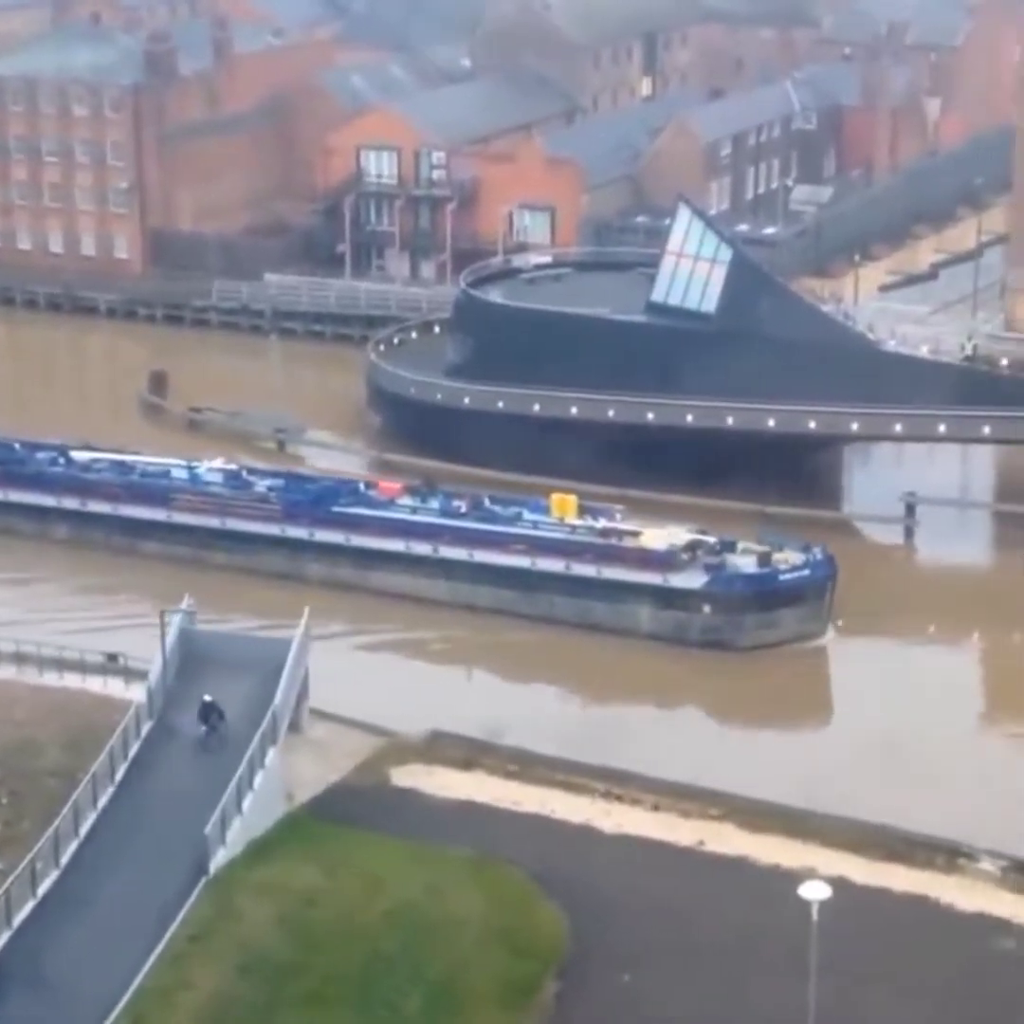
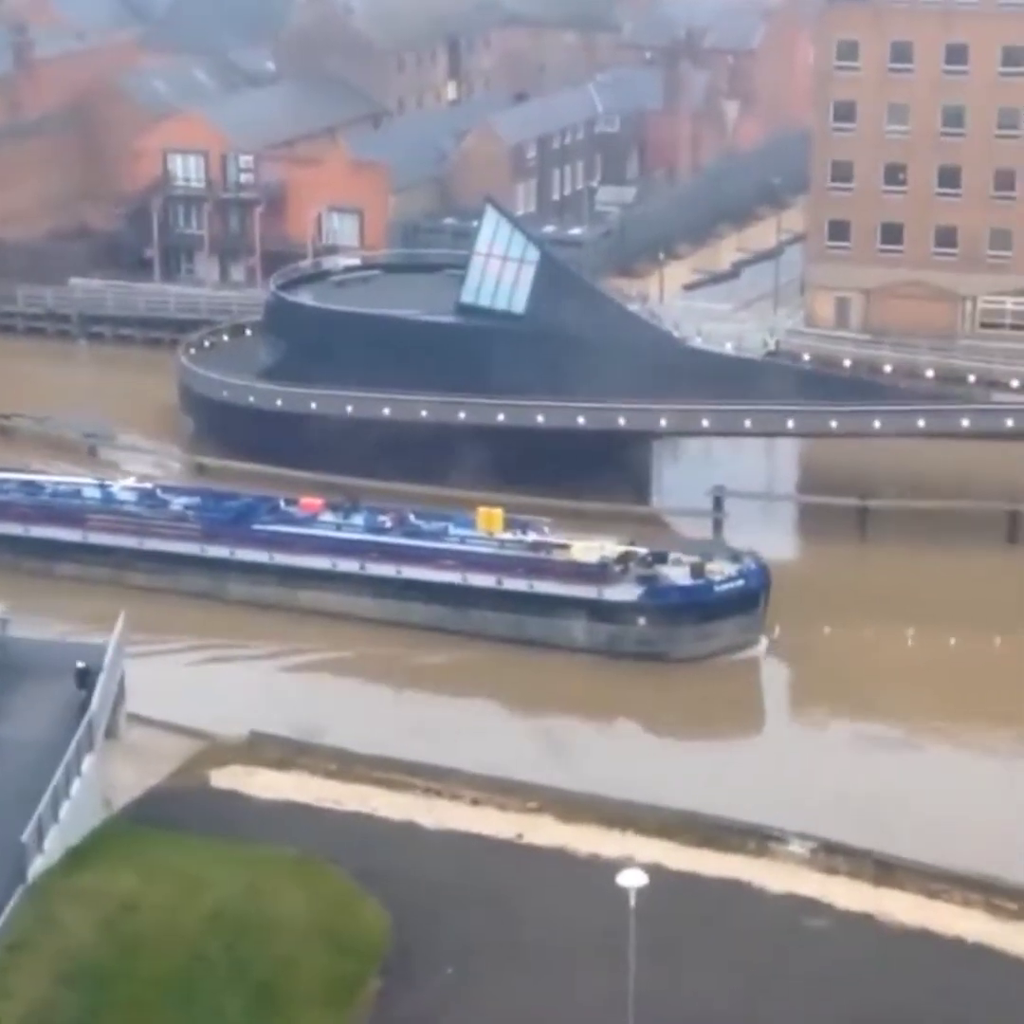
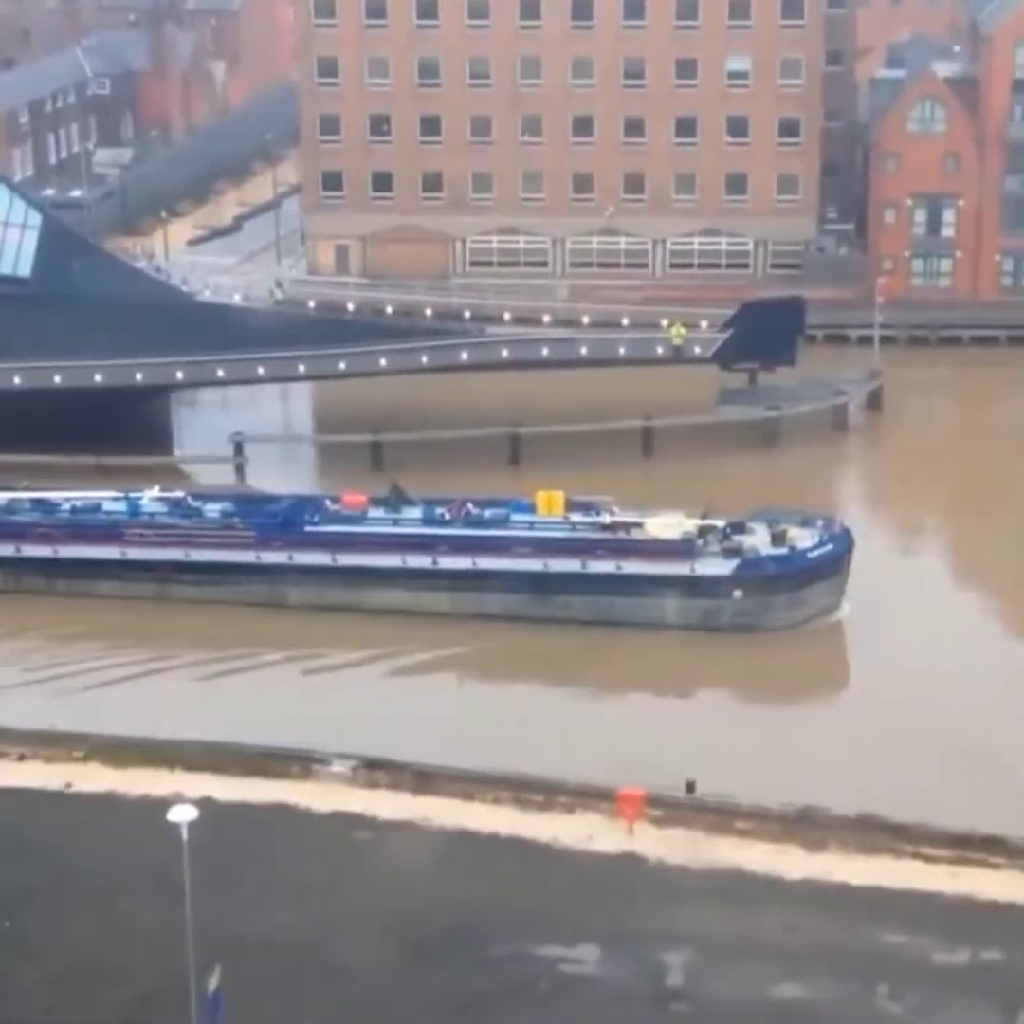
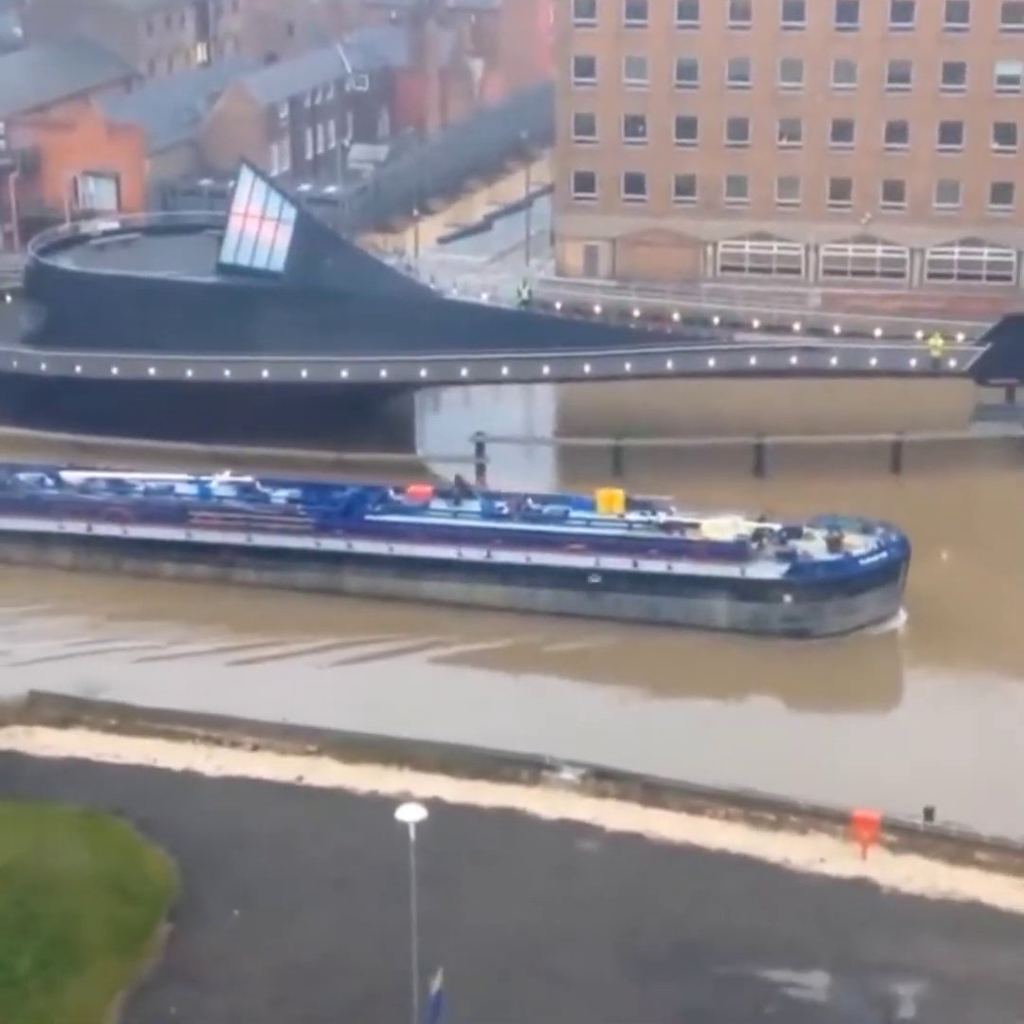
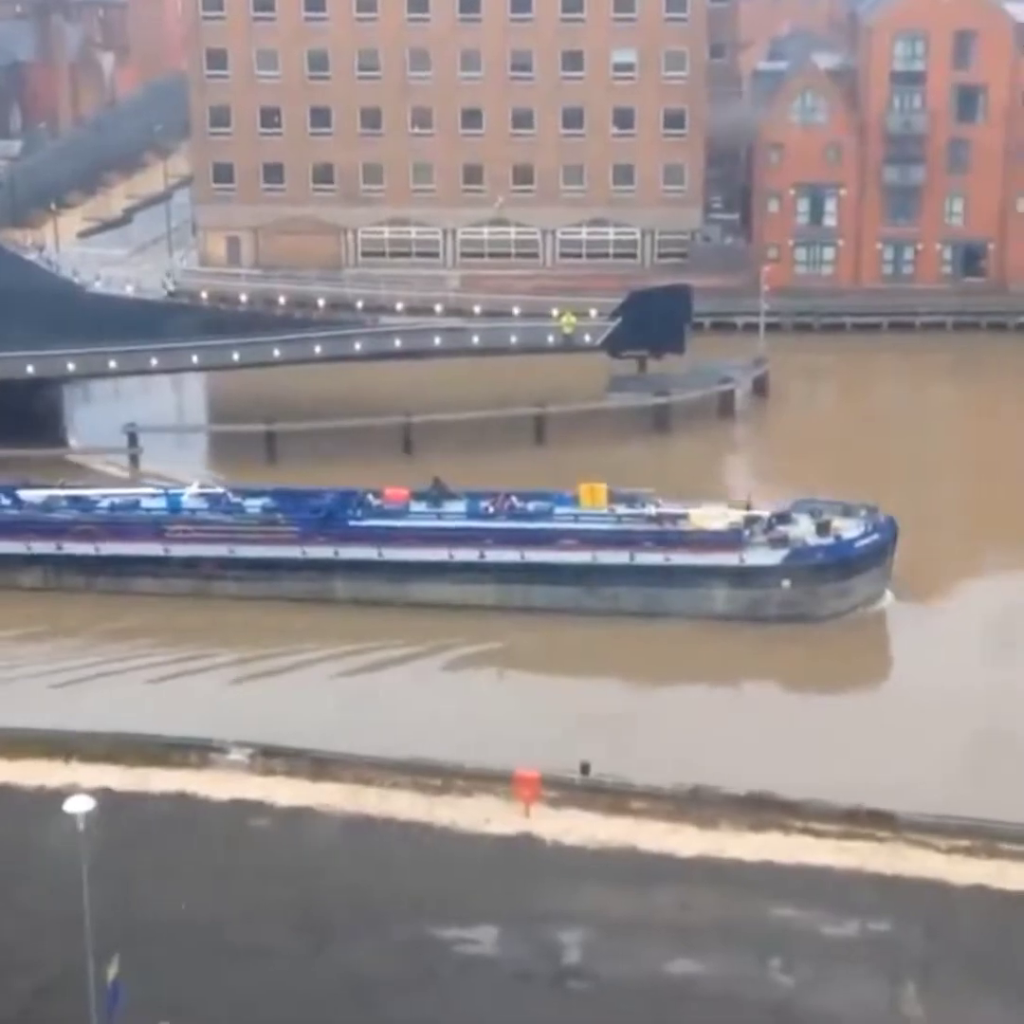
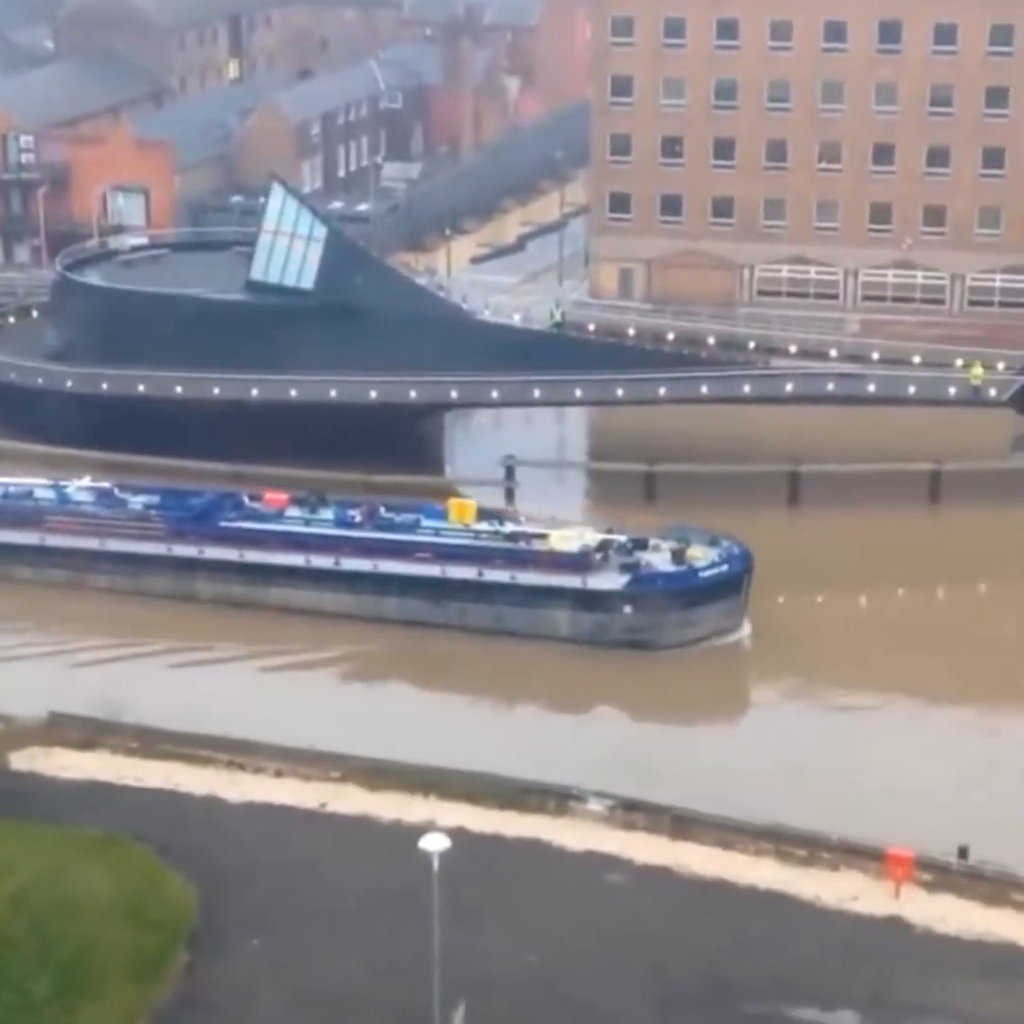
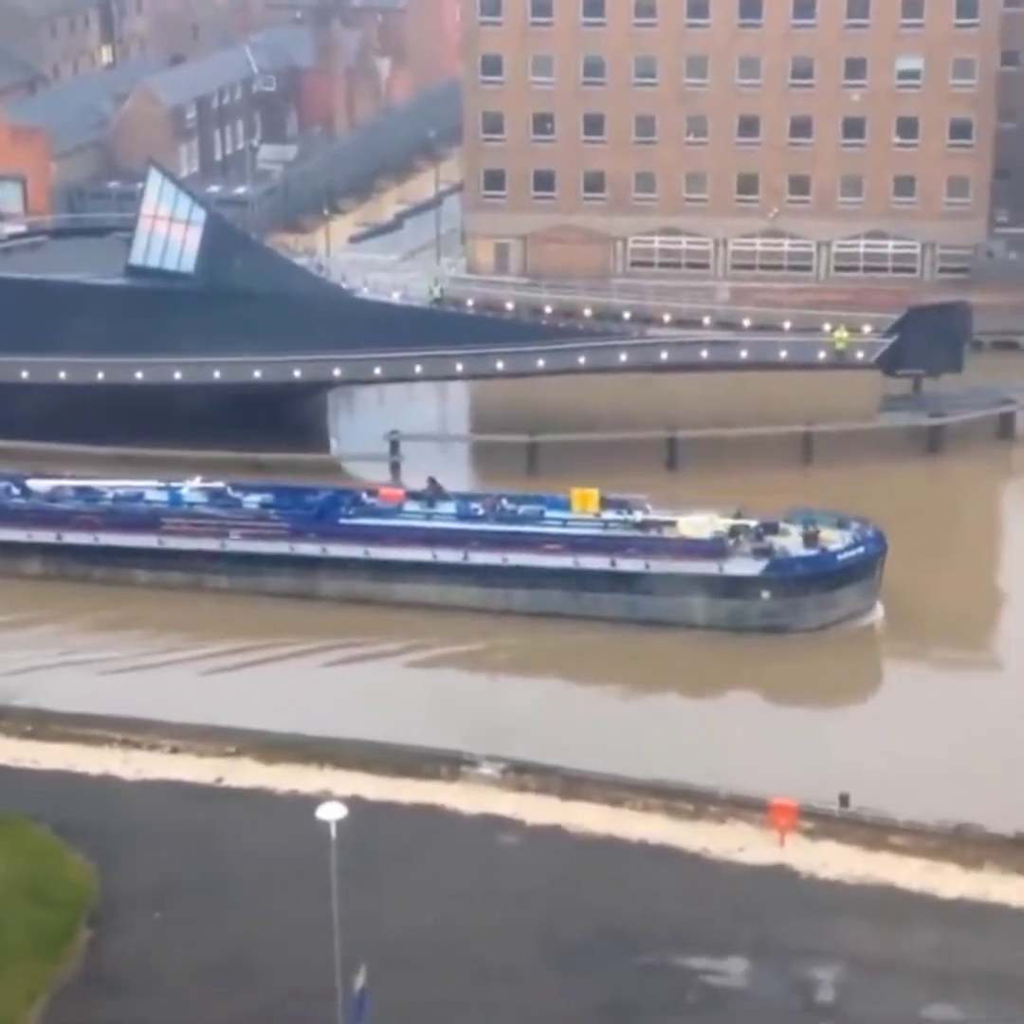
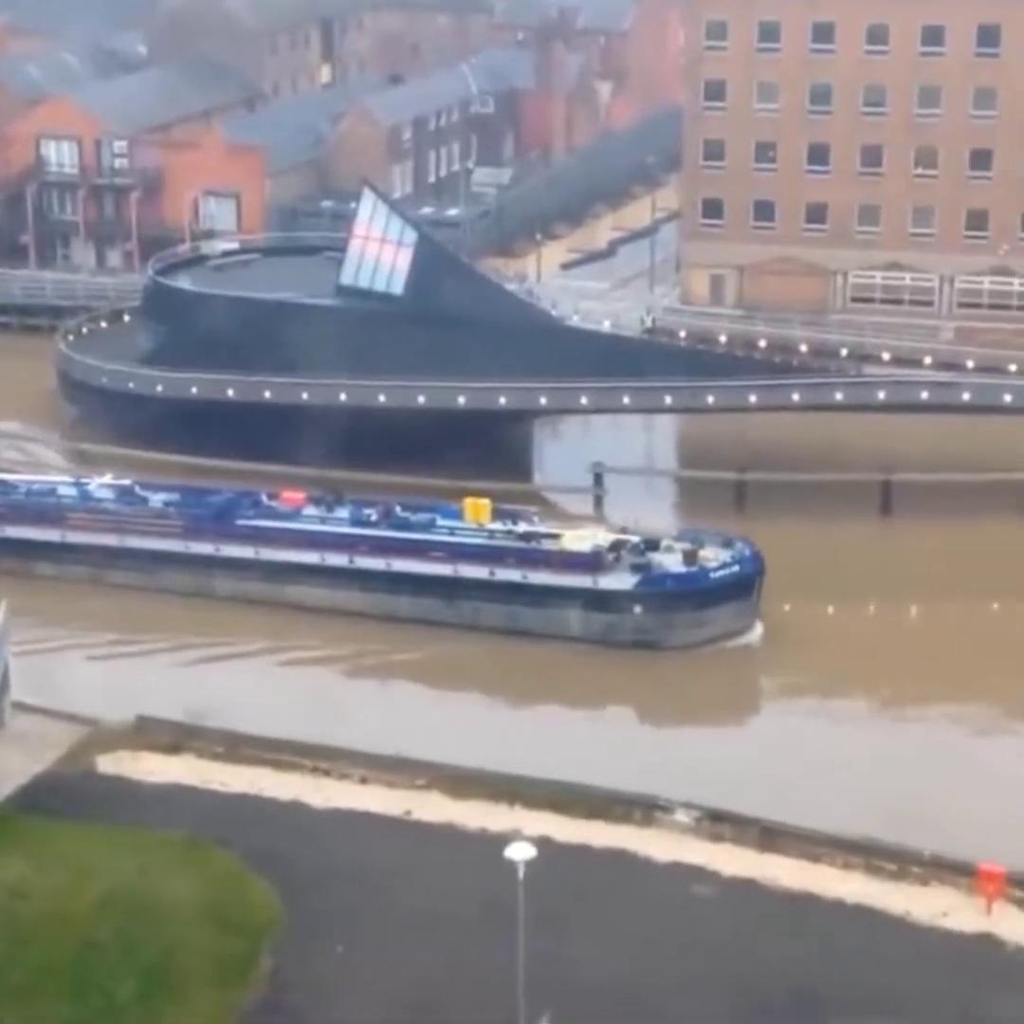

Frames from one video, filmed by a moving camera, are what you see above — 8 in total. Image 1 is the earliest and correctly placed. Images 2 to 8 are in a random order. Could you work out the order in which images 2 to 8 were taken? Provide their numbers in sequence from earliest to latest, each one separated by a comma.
2, 8, 6, 4, 7, 3, 5
